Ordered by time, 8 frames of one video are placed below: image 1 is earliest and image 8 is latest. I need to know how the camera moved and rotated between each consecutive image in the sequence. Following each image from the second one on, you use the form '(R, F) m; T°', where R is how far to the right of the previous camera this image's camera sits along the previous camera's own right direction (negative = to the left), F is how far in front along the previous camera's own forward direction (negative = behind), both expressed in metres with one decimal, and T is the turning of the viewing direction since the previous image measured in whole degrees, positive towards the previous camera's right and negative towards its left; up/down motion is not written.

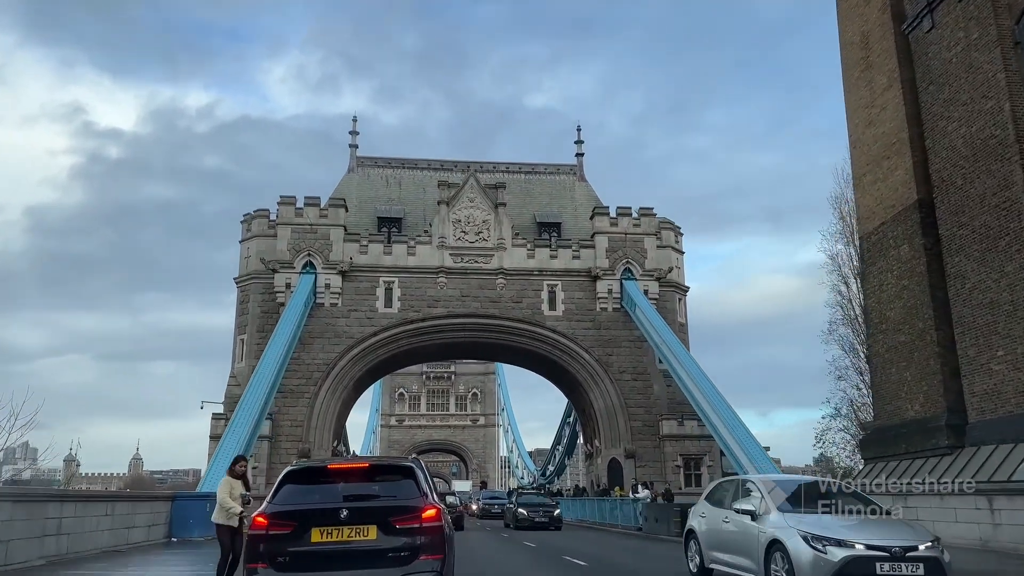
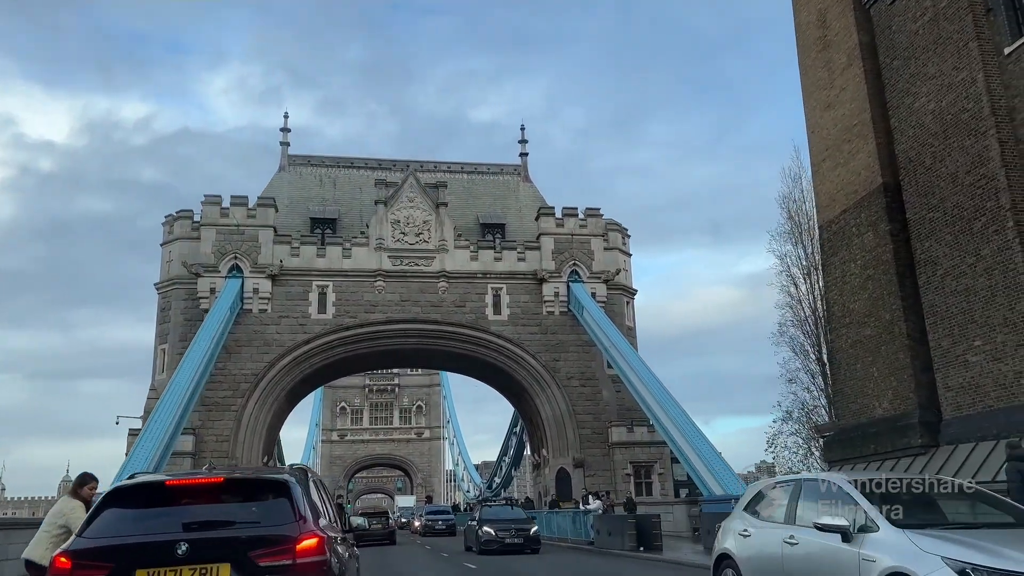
(+0.1, +1.4) m; +4°
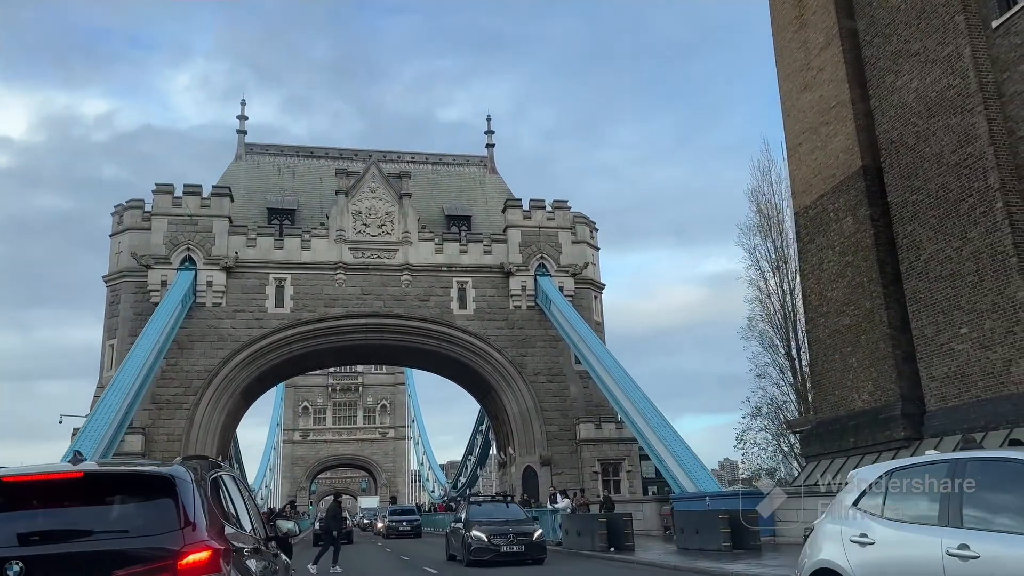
(0.0, +0.8) m; +2°
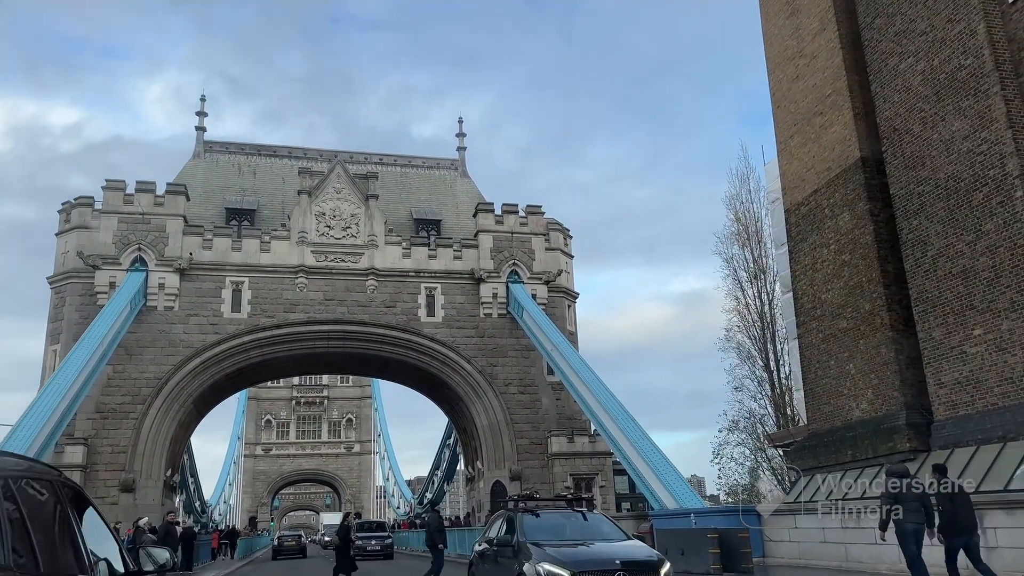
(0.0, +1.2) m; +2°
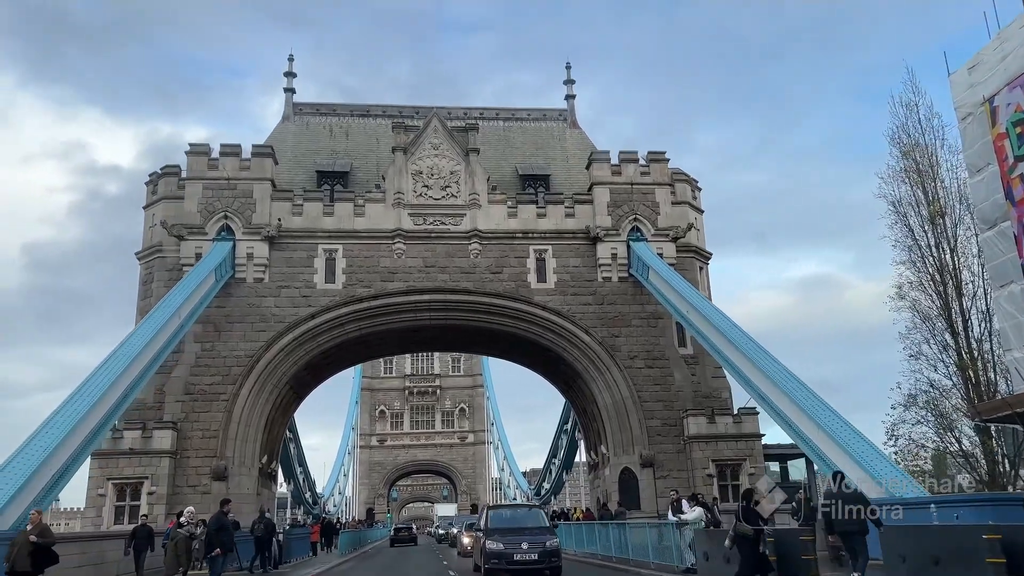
(-0.4, +3.4) m; -8°
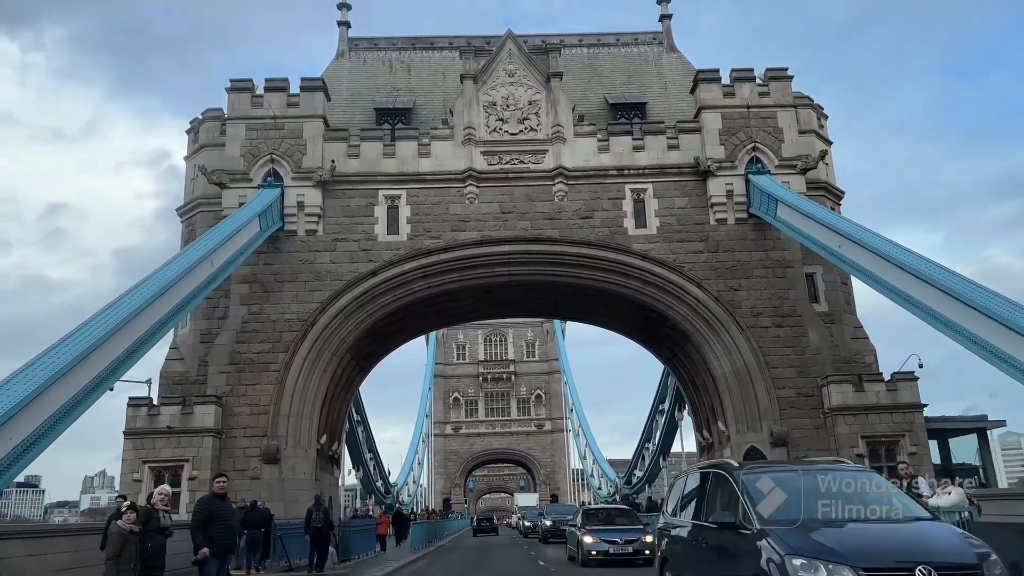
(-0.7, +3.8) m; -5°
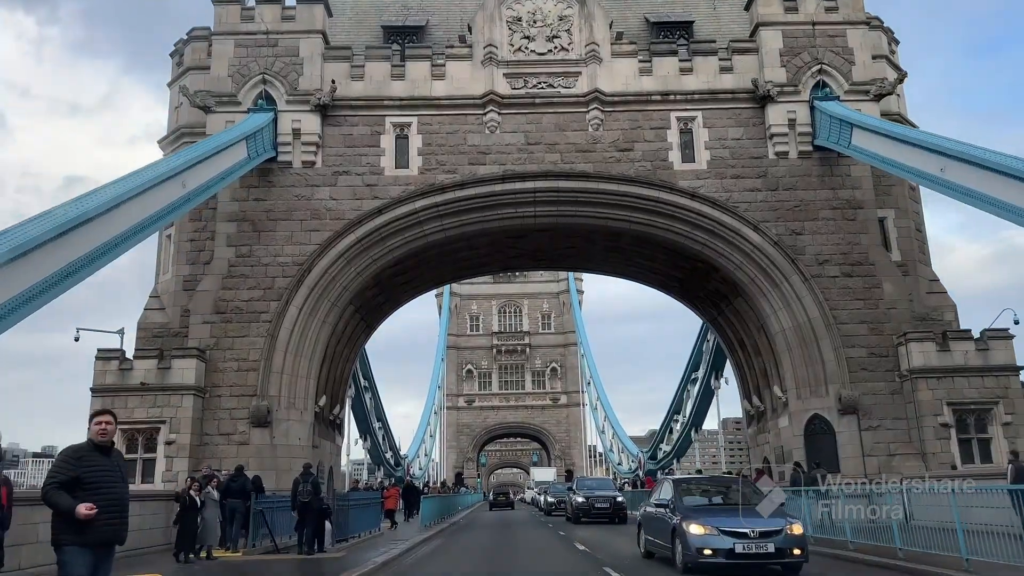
(-0.3, +2.7) m; -1°
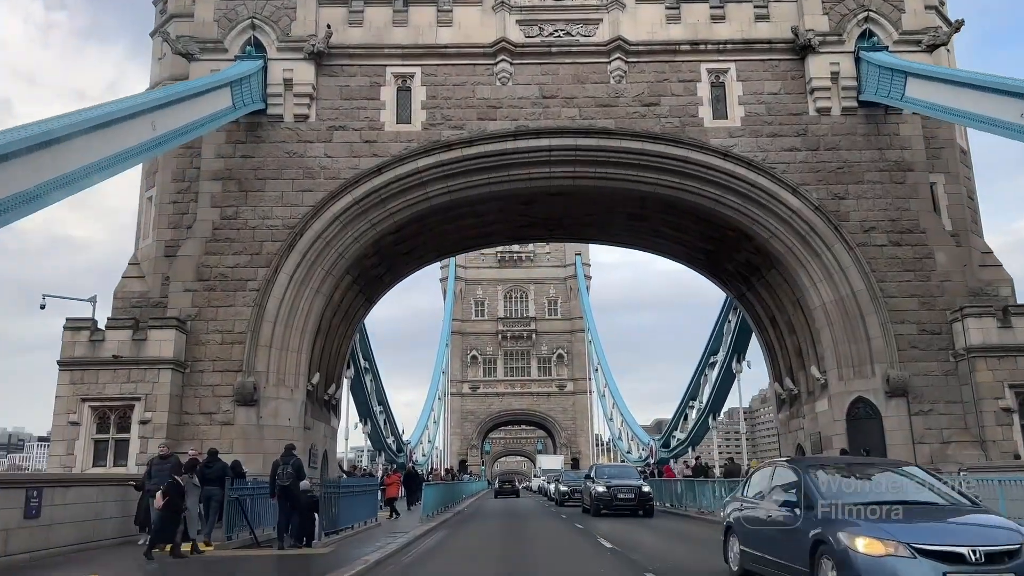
(-0.2, +1.6) m; 0°
